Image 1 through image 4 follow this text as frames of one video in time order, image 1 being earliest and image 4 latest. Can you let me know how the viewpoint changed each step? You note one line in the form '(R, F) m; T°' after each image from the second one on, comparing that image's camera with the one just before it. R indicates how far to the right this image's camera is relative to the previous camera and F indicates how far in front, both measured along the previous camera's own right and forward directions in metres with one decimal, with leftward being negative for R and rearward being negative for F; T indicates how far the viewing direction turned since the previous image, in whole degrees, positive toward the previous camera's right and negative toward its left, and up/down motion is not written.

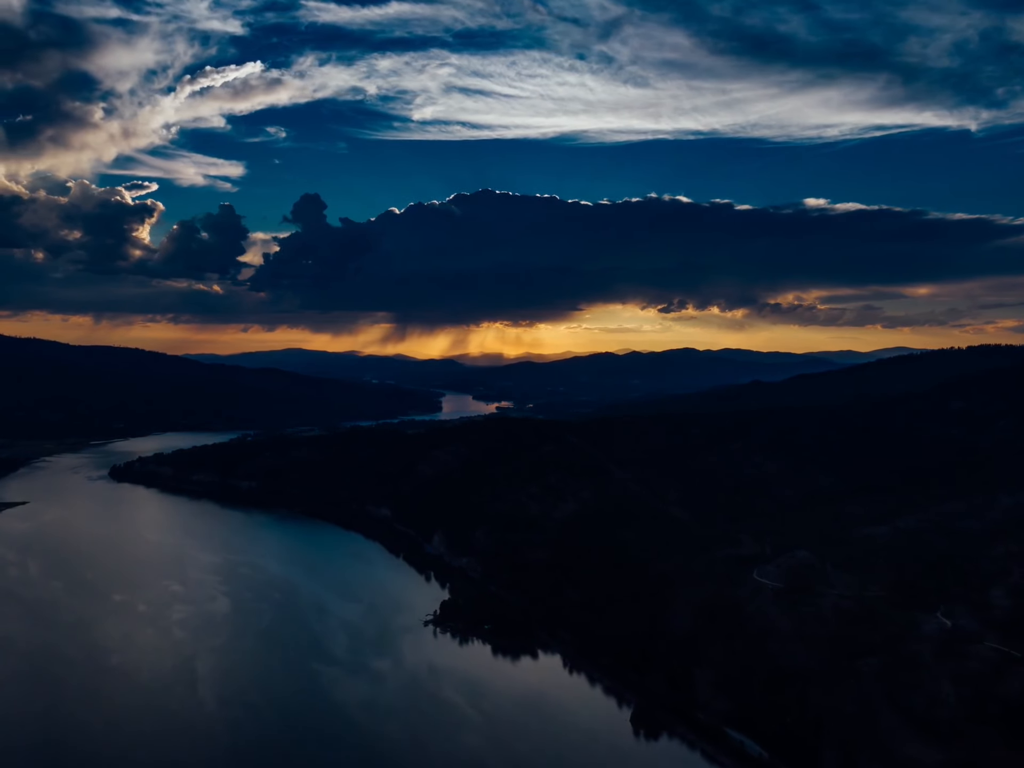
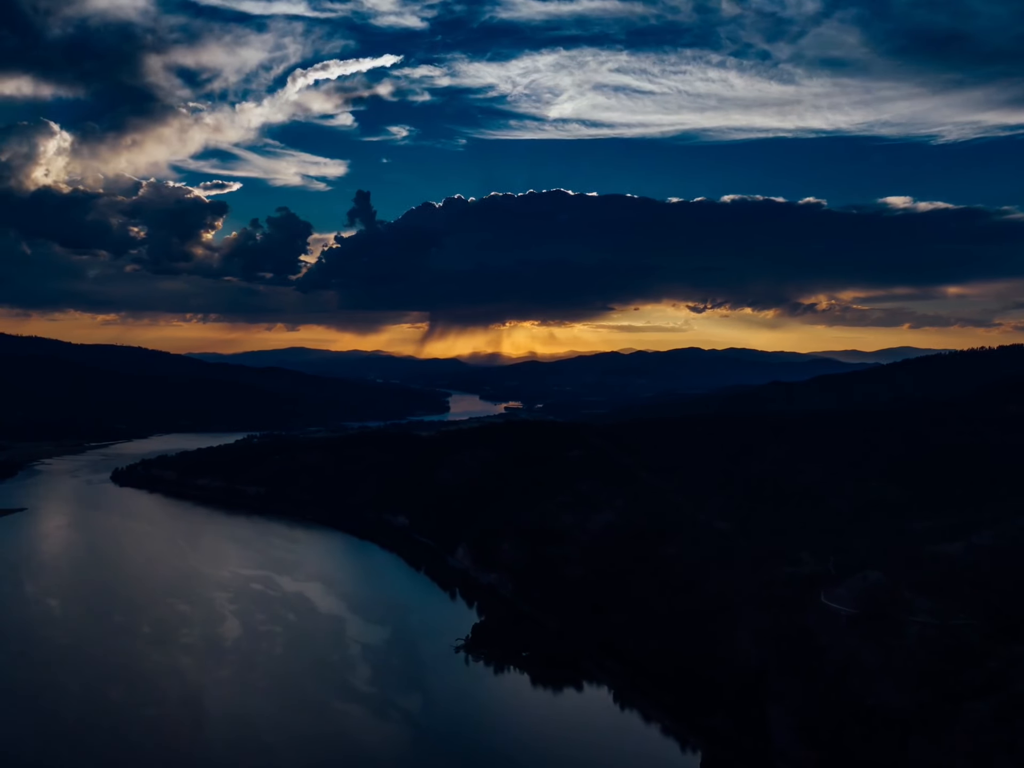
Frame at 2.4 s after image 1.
(-2.7, +5.2) m; 0°
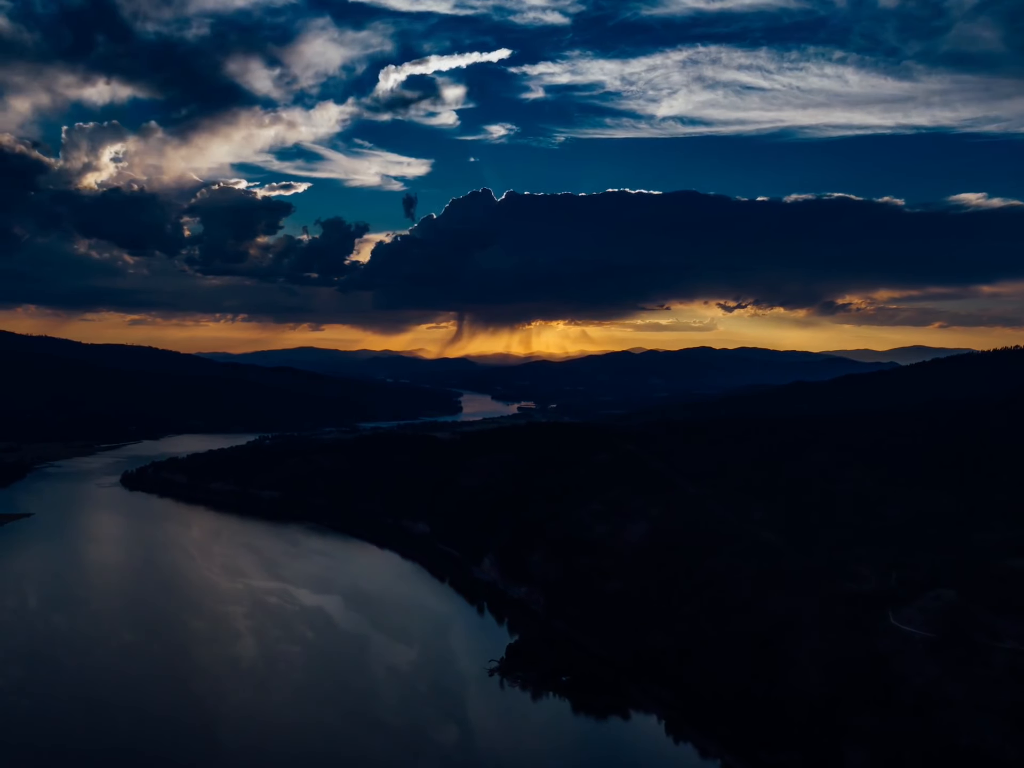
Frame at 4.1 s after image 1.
(-1.9, +3.9) m; -1°
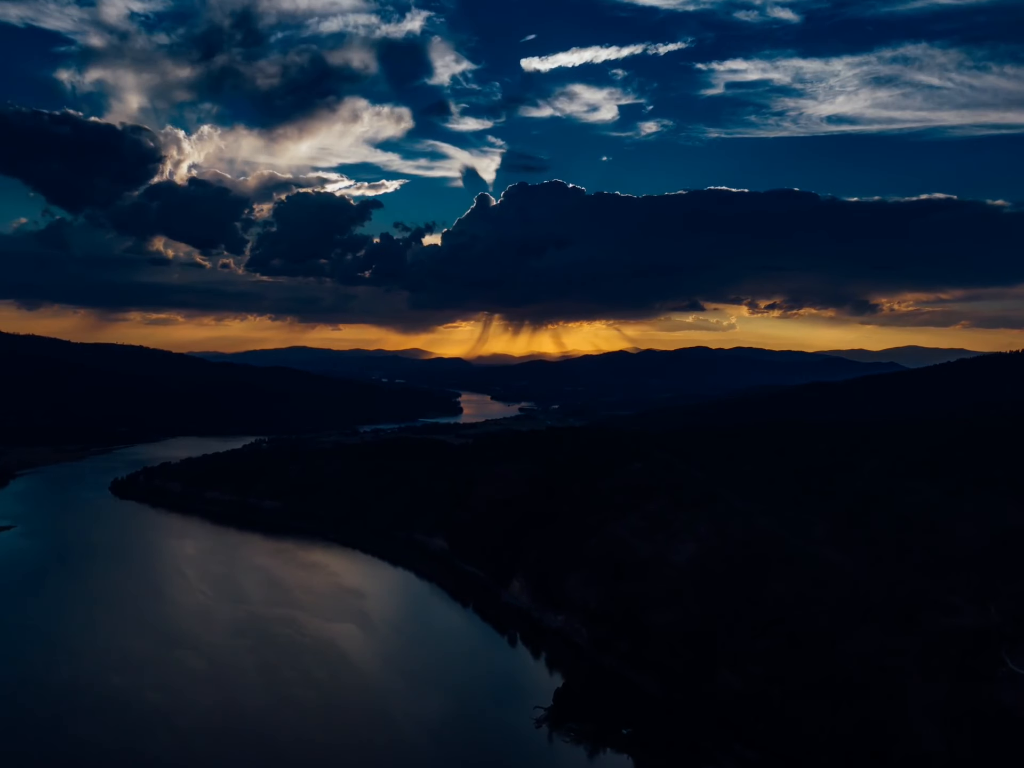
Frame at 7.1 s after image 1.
(-3.3, +6.4) m; +1°
